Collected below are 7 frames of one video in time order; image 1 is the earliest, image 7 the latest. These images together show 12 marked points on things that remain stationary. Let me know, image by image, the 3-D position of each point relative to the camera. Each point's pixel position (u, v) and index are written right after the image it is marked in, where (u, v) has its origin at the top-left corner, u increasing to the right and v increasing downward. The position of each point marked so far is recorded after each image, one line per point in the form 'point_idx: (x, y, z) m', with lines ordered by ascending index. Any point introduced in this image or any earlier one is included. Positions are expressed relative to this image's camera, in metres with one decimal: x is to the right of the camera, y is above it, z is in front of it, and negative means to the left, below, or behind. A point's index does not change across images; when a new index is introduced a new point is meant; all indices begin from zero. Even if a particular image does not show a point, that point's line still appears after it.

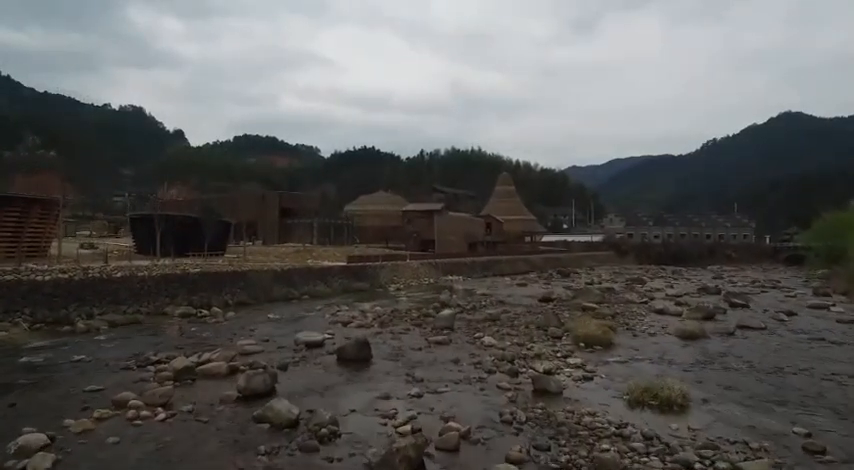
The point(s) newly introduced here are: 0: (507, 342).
0: (+1.4, -1.9, +10.3) m
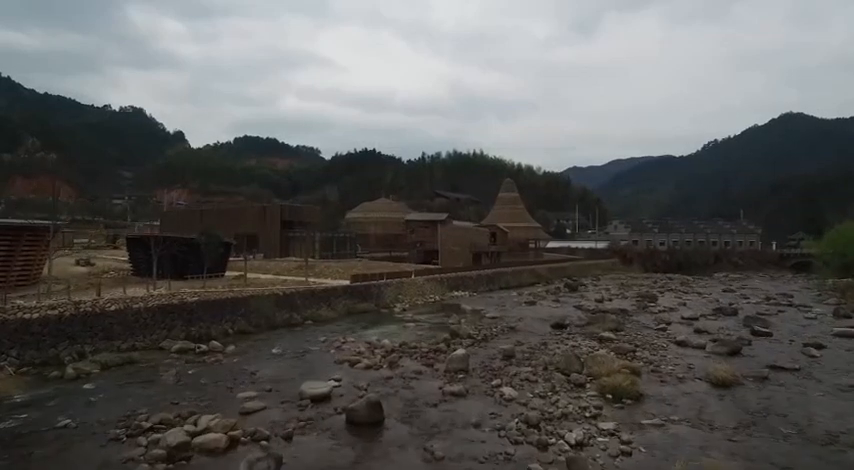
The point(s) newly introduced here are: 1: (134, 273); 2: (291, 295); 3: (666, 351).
0: (+1.7, -2.6, +9.6) m
1: (-9.8, -1.3, +19.3) m
2: (-4.4, -1.9, +18.6) m
3: (+5.7, -2.8, +13.8) m
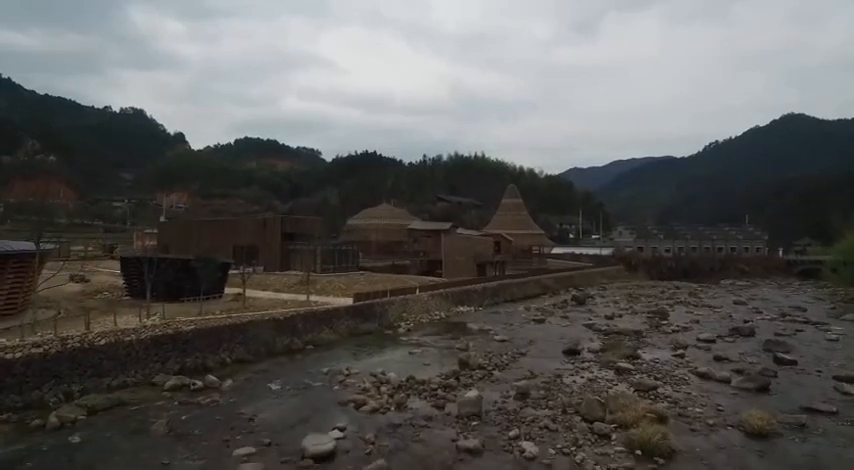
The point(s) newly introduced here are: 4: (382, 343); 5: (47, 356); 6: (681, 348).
0: (+1.9, -3.3, +8.8) m
1: (-9.6, -1.9, +18.6) m
2: (-4.2, -2.5, +17.8) m
3: (+5.9, -3.4, +13.1) m
4: (-1.5, -3.6, +19.3) m
5: (-7.5, -2.4, +11.3) m
6: (+7.8, -3.5, +17.7) m
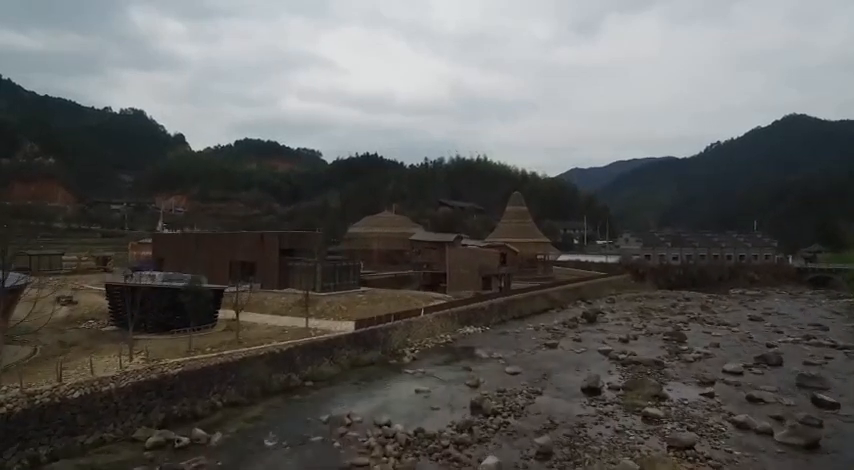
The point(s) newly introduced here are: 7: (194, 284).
0: (+2.1, -4.0, +7.5) m
1: (-9.4, -2.7, +17.3) m
2: (-3.9, -3.3, +16.5) m
3: (+6.2, -4.2, +11.8) m
4: (-1.3, -4.4, +18.0) m
5: (-7.3, -3.2, +10.1) m
6: (+8.0, -4.3, +16.4) m
7: (-6.8, -1.4, +16.9) m
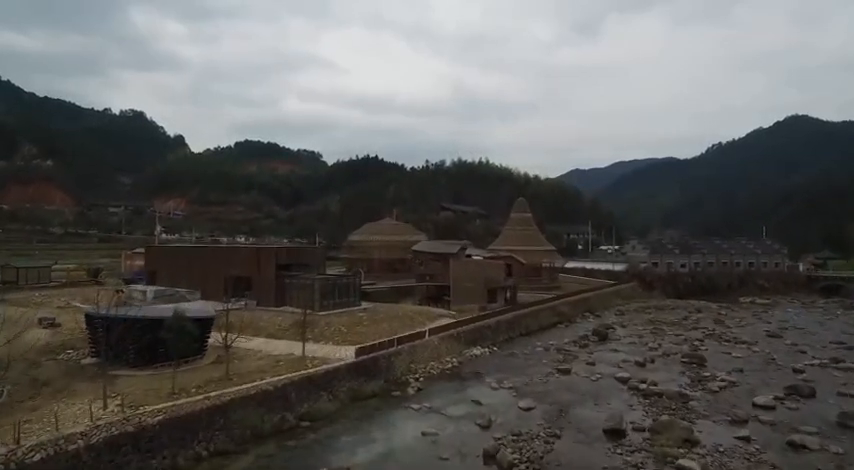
0: (+2.3, -4.7, +6.1) m
1: (-9.2, -3.4, +15.9) m
2: (-3.7, -4.0, +15.1) m
3: (+6.3, -4.9, +10.4) m
4: (-1.1, -5.0, +16.6) m
5: (-7.1, -3.9, +8.7) m
6: (+8.2, -4.9, +15.0) m
7: (-6.6, -2.1, +15.5) m
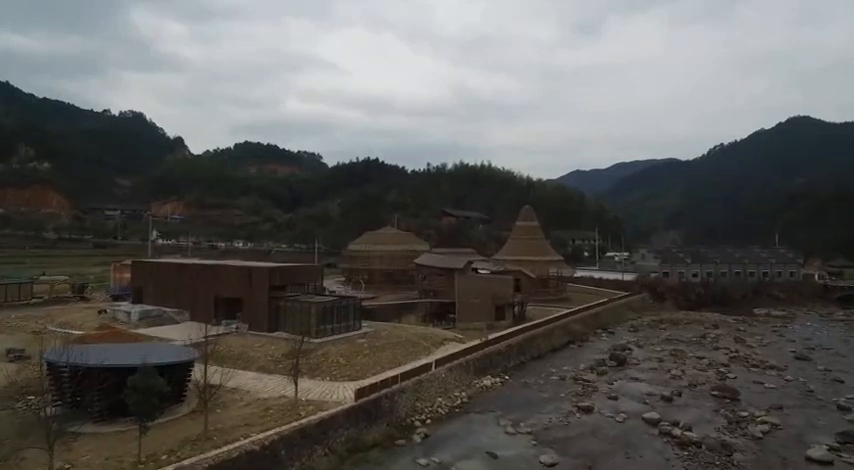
0: (+2.5, -5.5, +4.1) m
1: (-9.0, -4.2, +13.9) m
2: (-3.5, -4.8, +13.1) m
3: (+6.6, -5.6, +8.3) m
4: (-0.9, -5.8, +14.6) m
5: (-6.9, -4.6, +6.7) m
6: (+8.4, -5.7, +13.0) m
7: (-6.4, -2.9, +13.5) m
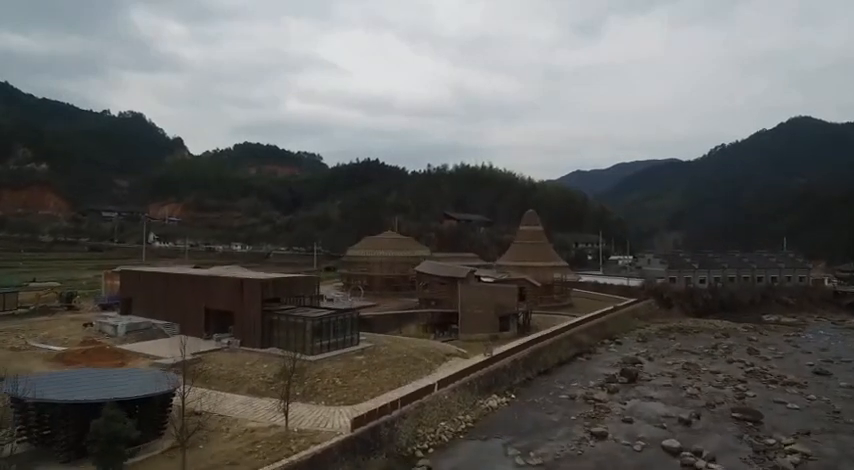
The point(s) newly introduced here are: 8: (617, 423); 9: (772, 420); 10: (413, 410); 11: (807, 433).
0: (+2.5, -5.9, +2.8) m
1: (-8.9, -4.6, +12.6) m
2: (-3.5, -5.2, +11.8) m
3: (+6.6, -6.1, +7.0) m
4: (-0.8, -6.3, +13.2) m
5: (-6.8, -5.1, +5.3) m
6: (+8.5, -6.2, +11.7) m
7: (-6.3, -3.3, +12.1) m
8: (+6.5, -6.4, +19.7) m
9: (+12.0, -6.4, +19.9) m
10: (-0.4, -5.4, +17.8) m
11: (+12.2, -6.4, +18.4) m
